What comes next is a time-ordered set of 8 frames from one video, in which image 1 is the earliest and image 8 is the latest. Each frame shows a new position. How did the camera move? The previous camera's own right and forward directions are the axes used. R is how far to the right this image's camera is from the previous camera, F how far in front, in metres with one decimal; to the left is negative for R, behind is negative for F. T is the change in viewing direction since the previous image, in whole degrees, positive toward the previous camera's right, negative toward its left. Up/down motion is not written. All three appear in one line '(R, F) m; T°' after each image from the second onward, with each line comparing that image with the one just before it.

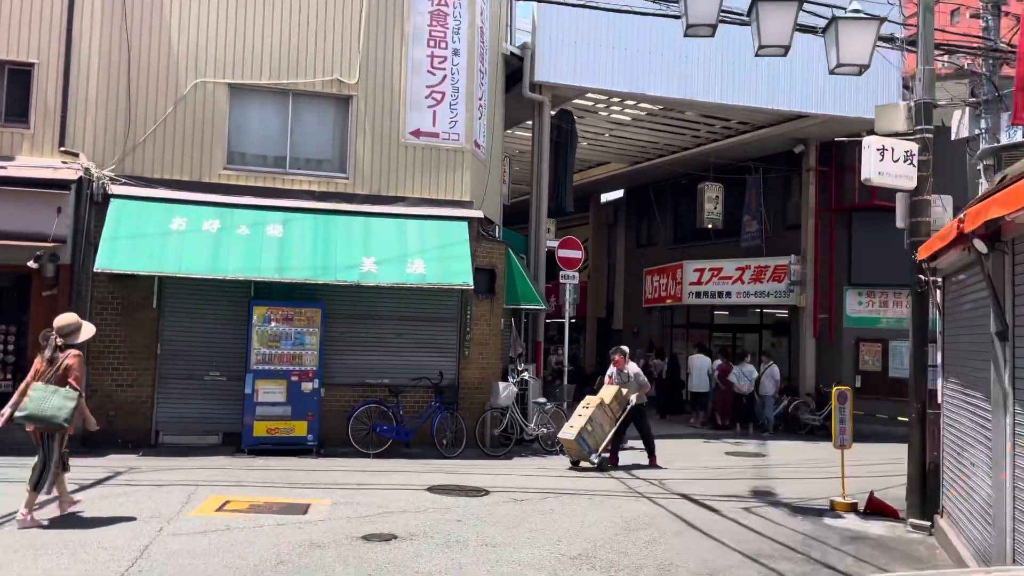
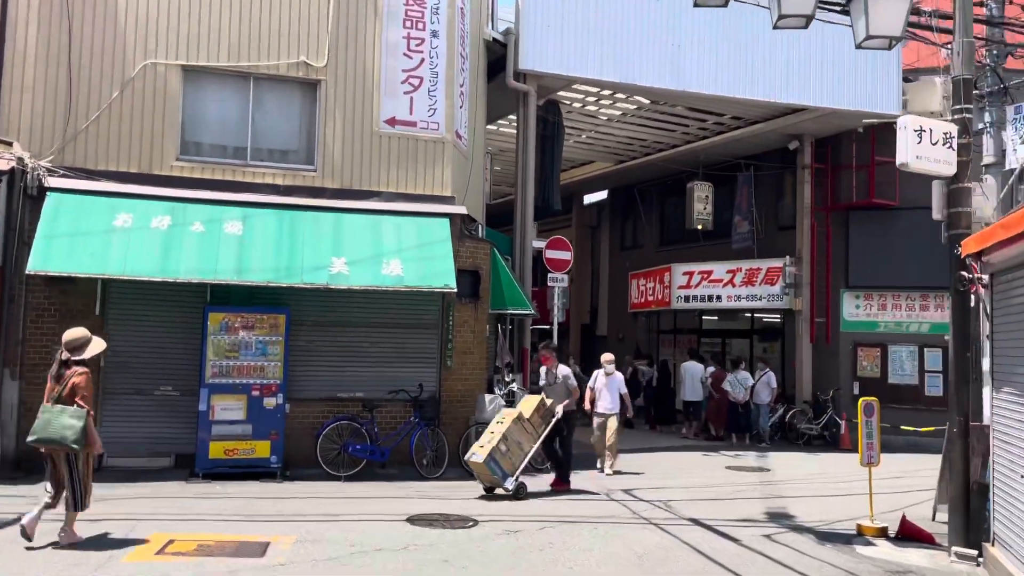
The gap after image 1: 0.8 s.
(-0.1, +1.1) m; +2°
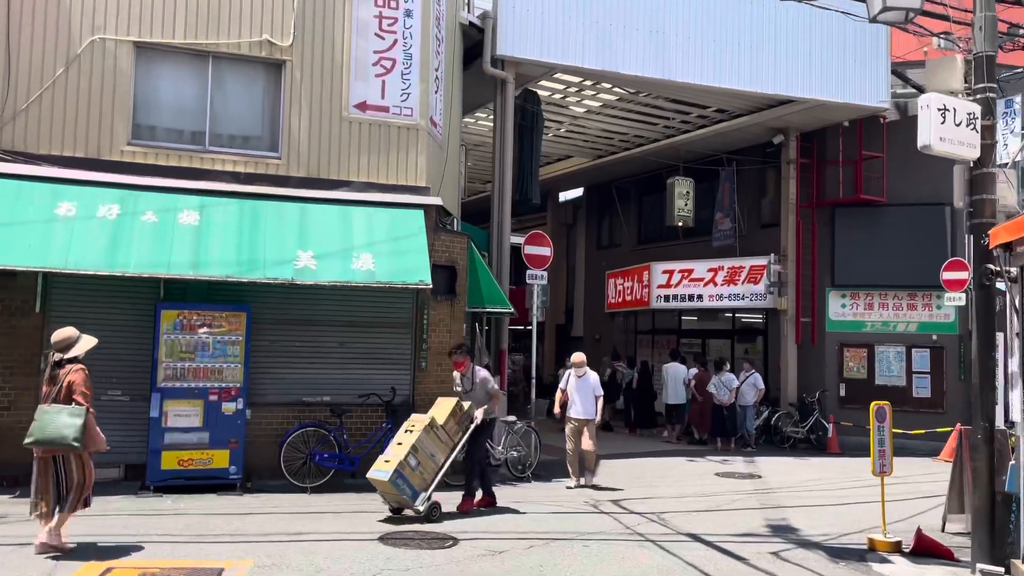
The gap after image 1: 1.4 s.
(-0.1, +0.7) m; +2°
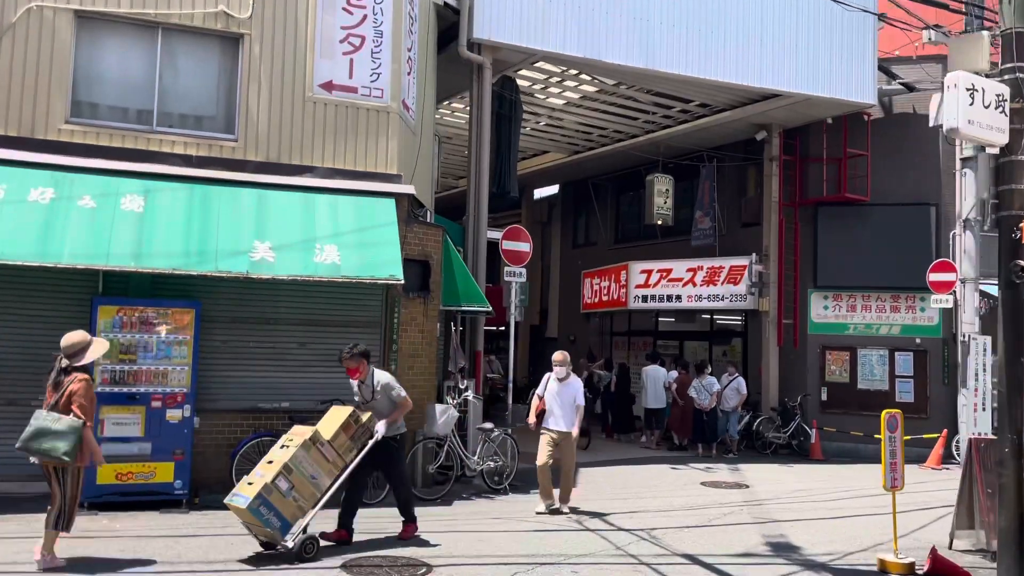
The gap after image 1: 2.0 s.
(-0.1, +0.8) m; +2°
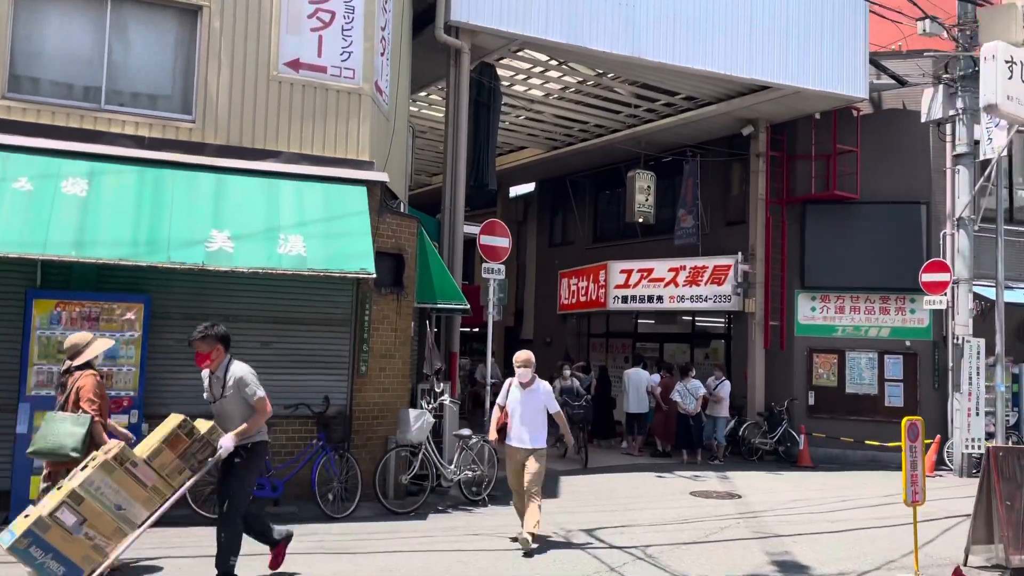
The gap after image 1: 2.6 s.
(-0.1, +0.7) m; +2°
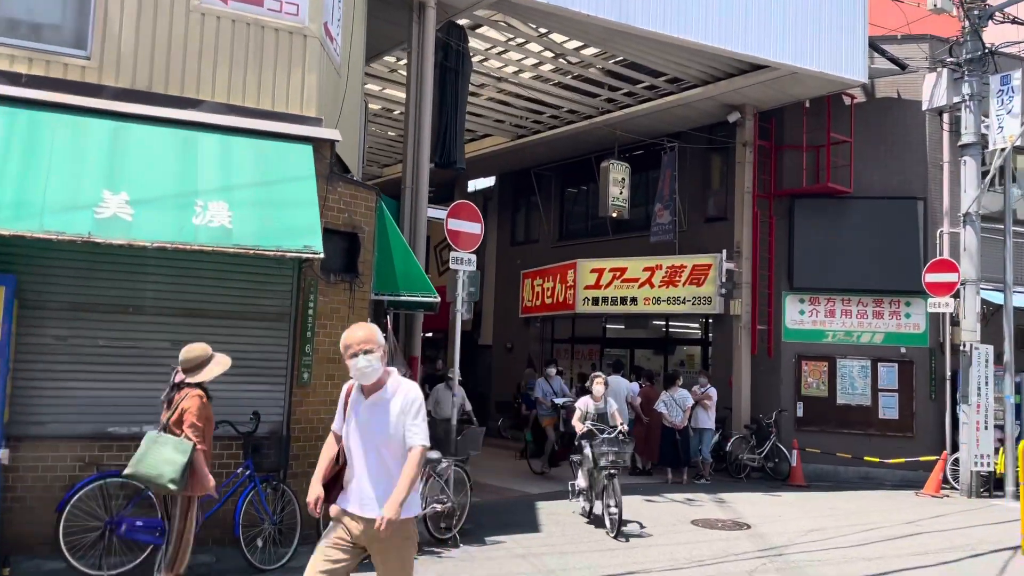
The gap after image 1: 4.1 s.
(-0.3, +1.7) m; +4°
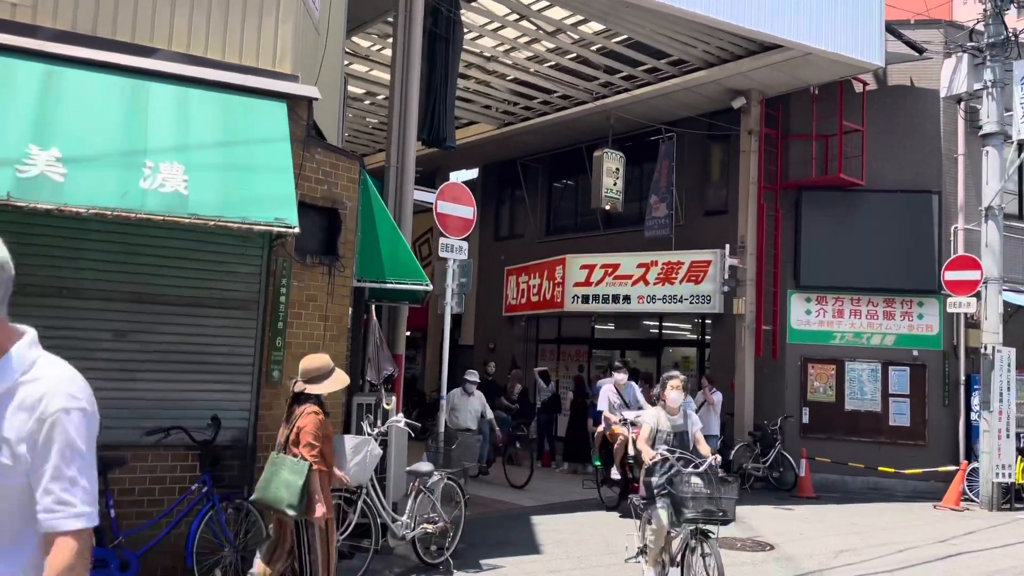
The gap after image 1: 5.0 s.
(-0.2, +1.0) m; +2°
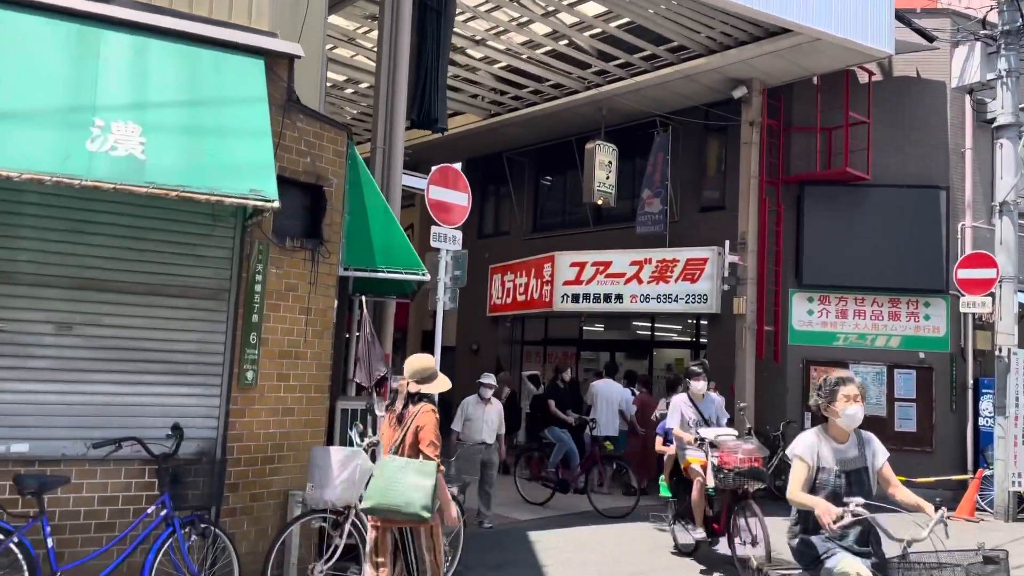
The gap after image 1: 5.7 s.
(-0.2, +0.8) m; +2°
